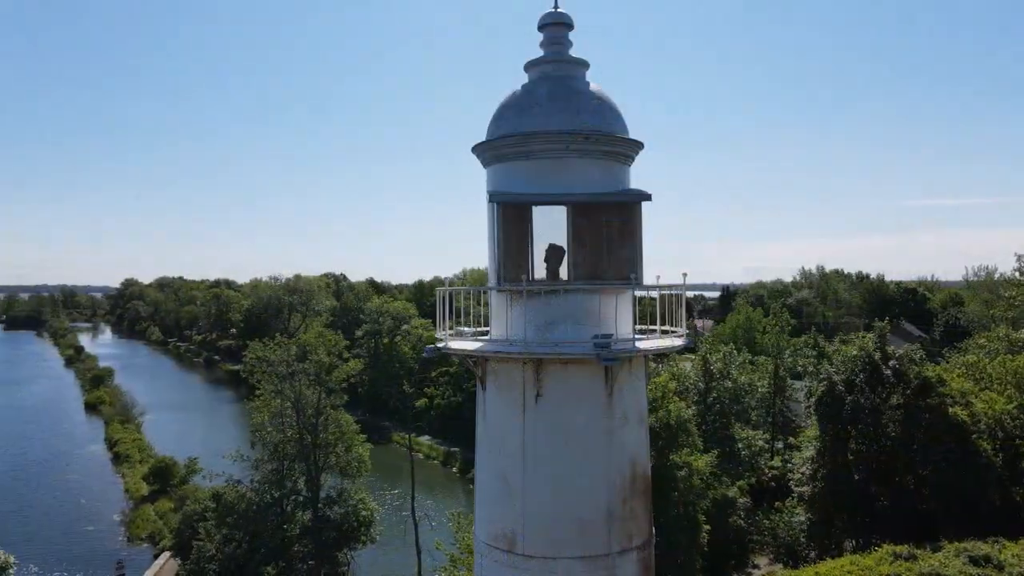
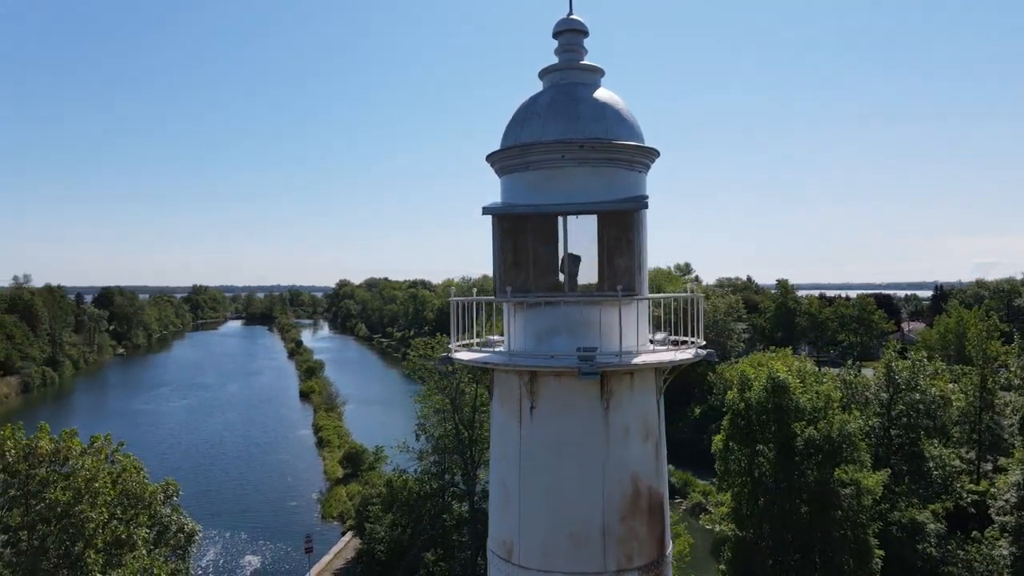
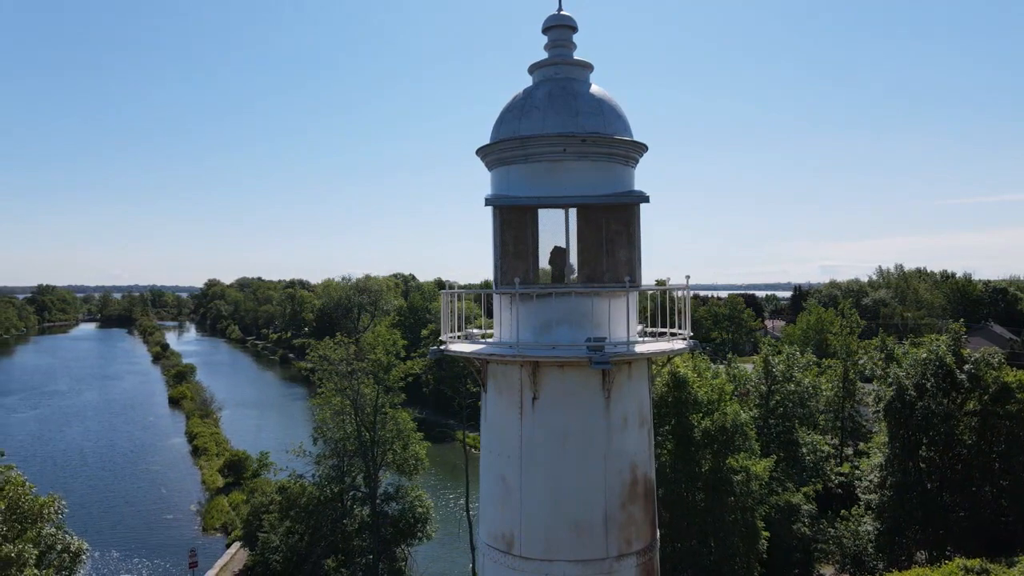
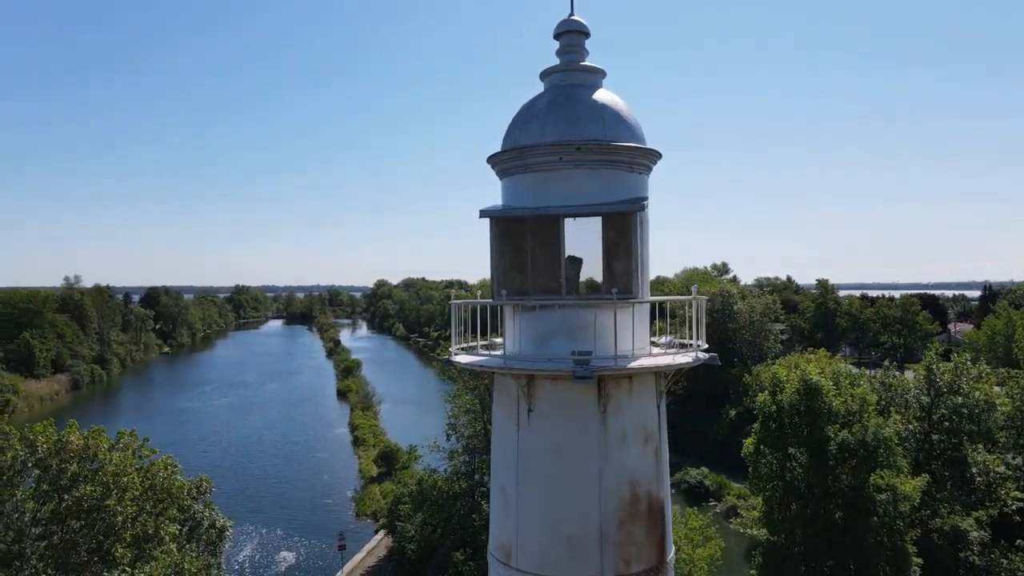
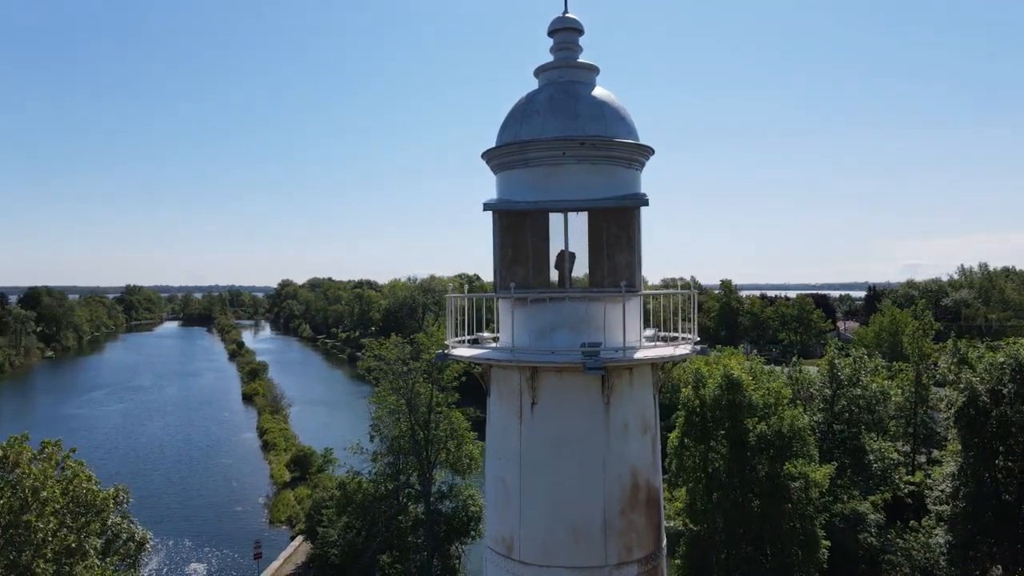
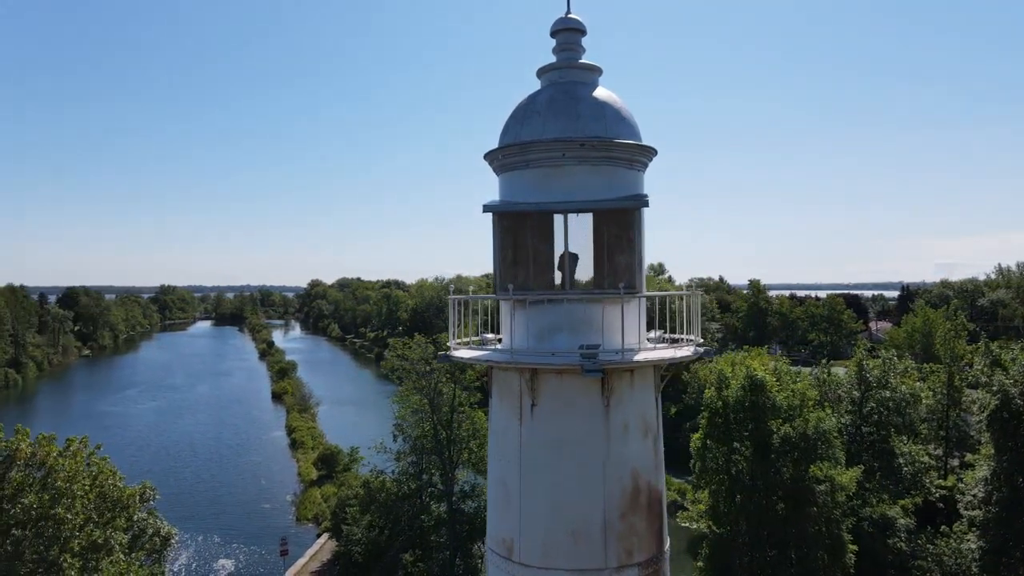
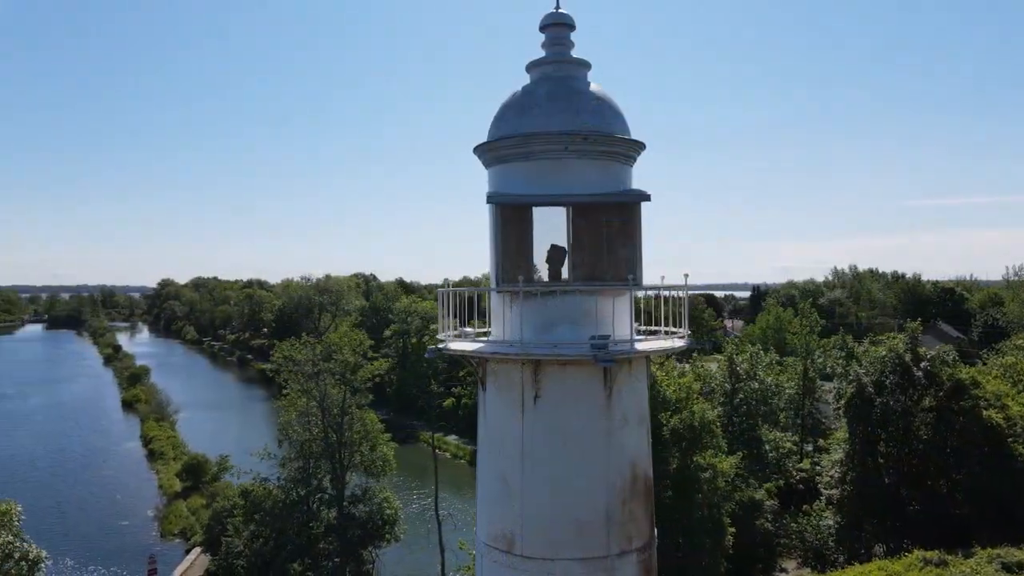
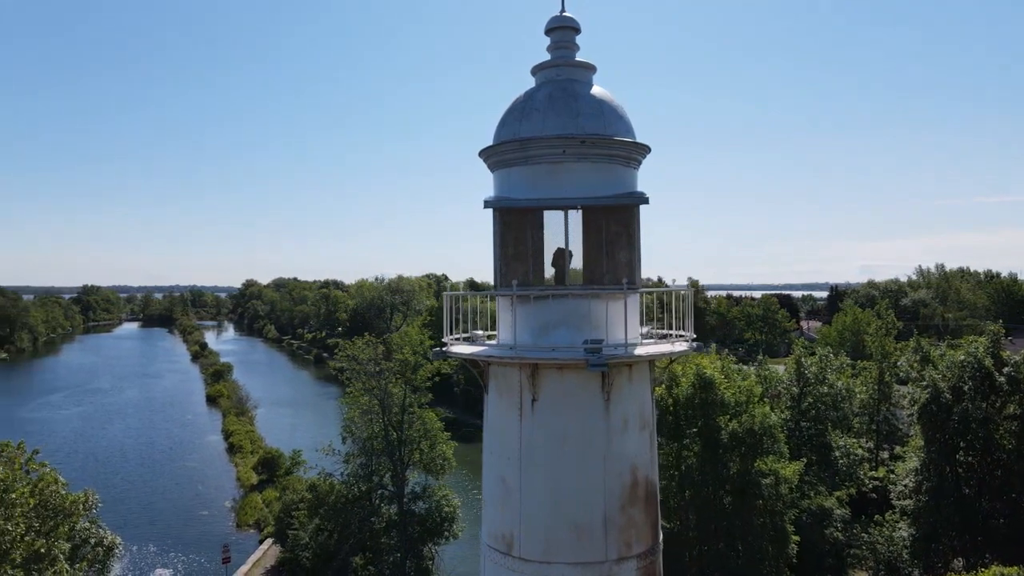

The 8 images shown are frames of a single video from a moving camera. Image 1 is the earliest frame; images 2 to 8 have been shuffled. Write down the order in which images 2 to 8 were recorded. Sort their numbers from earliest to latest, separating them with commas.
7, 3, 8, 5, 6, 2, 4
